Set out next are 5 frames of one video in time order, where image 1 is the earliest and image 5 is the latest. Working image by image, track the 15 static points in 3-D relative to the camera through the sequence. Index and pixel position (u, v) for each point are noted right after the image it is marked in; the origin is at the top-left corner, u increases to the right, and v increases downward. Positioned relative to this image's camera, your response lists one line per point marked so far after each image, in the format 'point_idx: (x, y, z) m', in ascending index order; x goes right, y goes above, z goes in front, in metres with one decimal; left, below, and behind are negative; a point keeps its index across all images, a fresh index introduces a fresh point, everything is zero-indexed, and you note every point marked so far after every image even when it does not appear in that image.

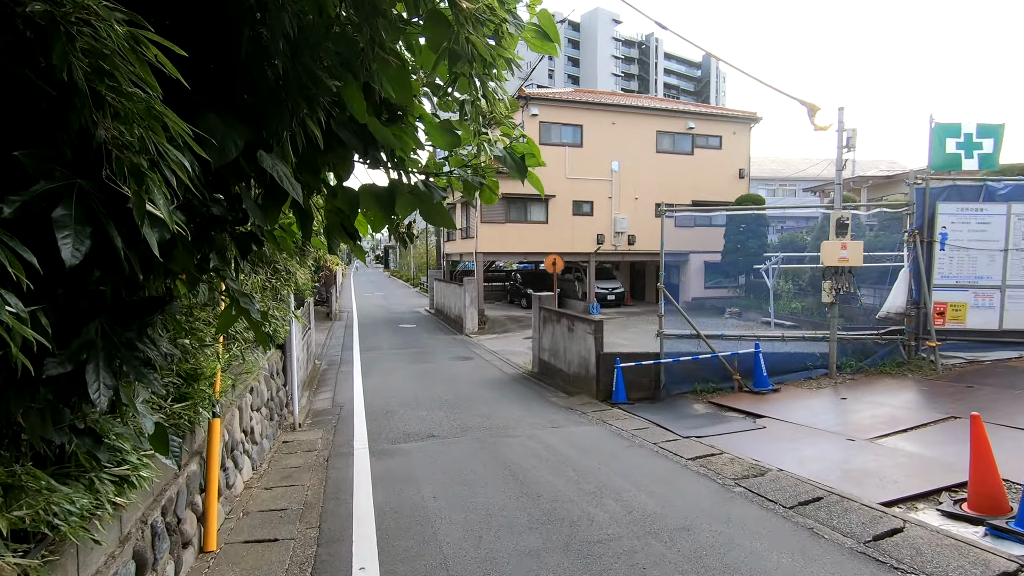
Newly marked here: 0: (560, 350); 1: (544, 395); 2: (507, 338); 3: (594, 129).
0: (+0.8, -1.0, +9.1) m
1: (+0.5, -1.7, +8.3) m
2: (-0.1, -1.4, +15.3) m
3: (+2.9, +5.6, +19.2) m
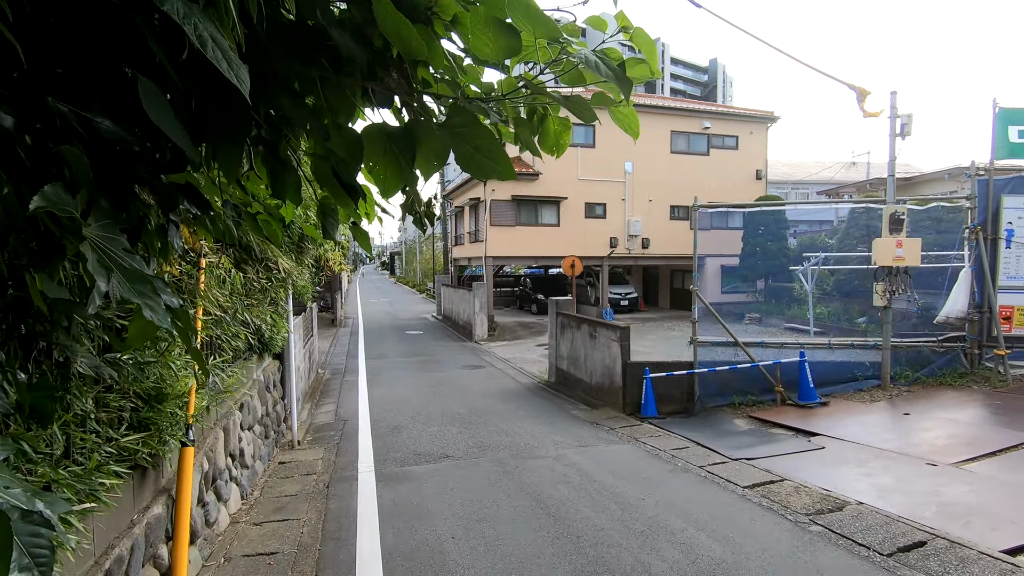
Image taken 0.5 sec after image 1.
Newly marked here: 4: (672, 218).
0: (+1.1, -1.1, +8.5) m
1: (+0.7, -1.7, +7.7) m
2: (+0.2, -1.6, +14.7) m
3: (+3.3, +5.5, +18.6) m
4: (+5.8, +2.5, +19.6) m
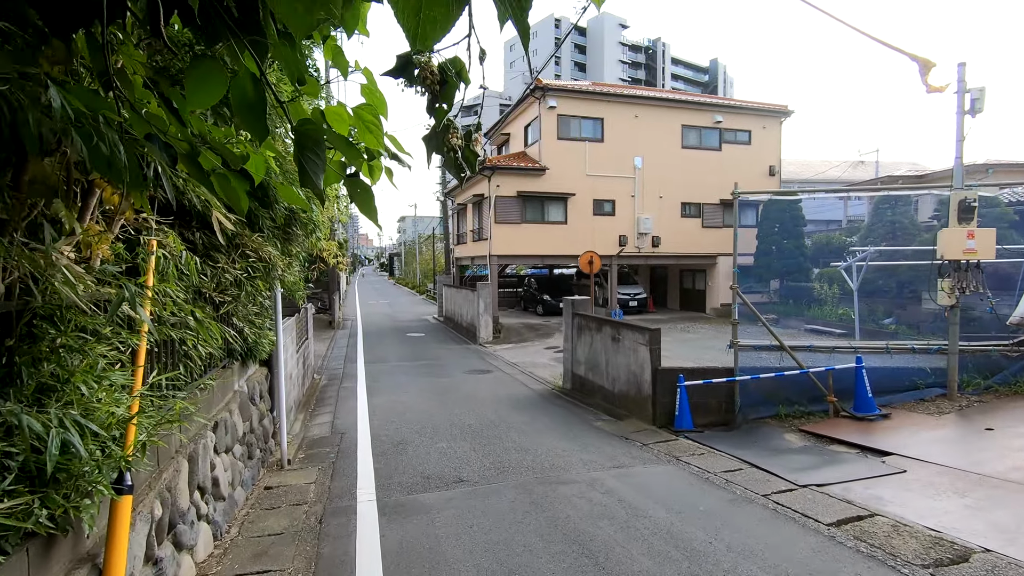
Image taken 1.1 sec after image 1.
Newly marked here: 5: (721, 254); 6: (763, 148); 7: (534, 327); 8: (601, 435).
0: (+1.3, -1.1, +7.7) m
1: (+0.9, -1.7, +6.9) m
2: (+0.4, -1.6, +13.9) m
3: (+3.4, +5.5, +17.8) m
4: (+6.0, +2.5, +18.9) m
5: (+7.4, +1.2, +19.3) m
6: (+9.1, +5.1, +19.6) m
7: (+0.7, -1.2, +17.1) m
8: (+1.0, -1.6, +6.0) m
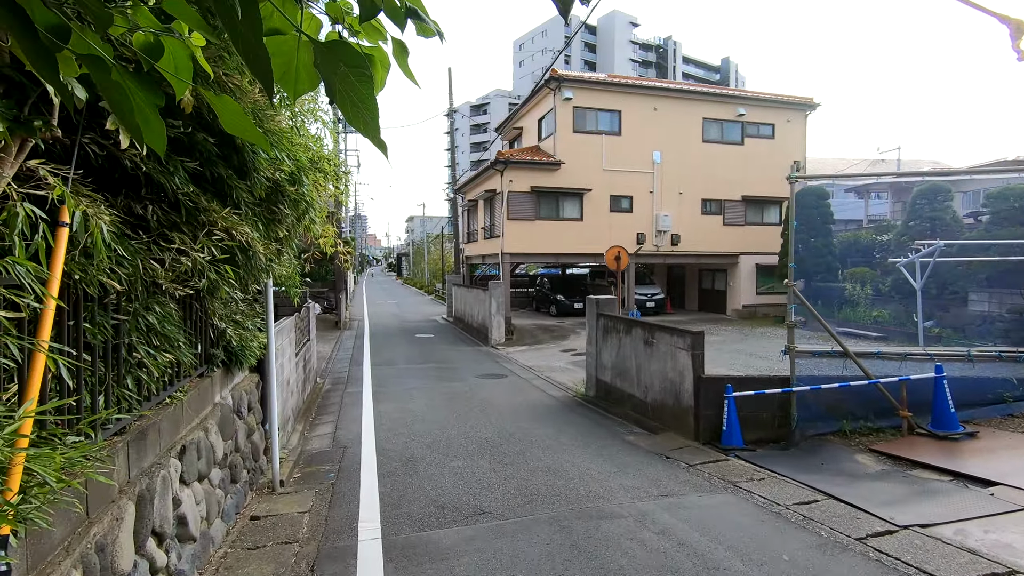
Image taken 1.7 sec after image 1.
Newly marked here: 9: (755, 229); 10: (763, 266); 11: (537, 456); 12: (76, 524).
0: (+1.5, -1.1, +7.0) m
1: (+1.2, -1.6, +6.2) m
2: (+0.7, -1.5, +13.2) m
3: (+3.9, +5.5, +17.1) m
4: (+6.4, +2.5, +18.1) m
5: (+7.9, +1.2, +18.5) m
6: (+9.6, +5.0, +18.8) m
7: (+1.1, -1.2, +16.4) m
8: (+1.2, -1.6, +5.3) m
9: (+8.4, +2.0, +18.6) m
10: (+8.6, +0.8, +18.7) m
11: (+0.2, -1.6, +5.1) m
12: (-1.5, -0.8, +1.9) m
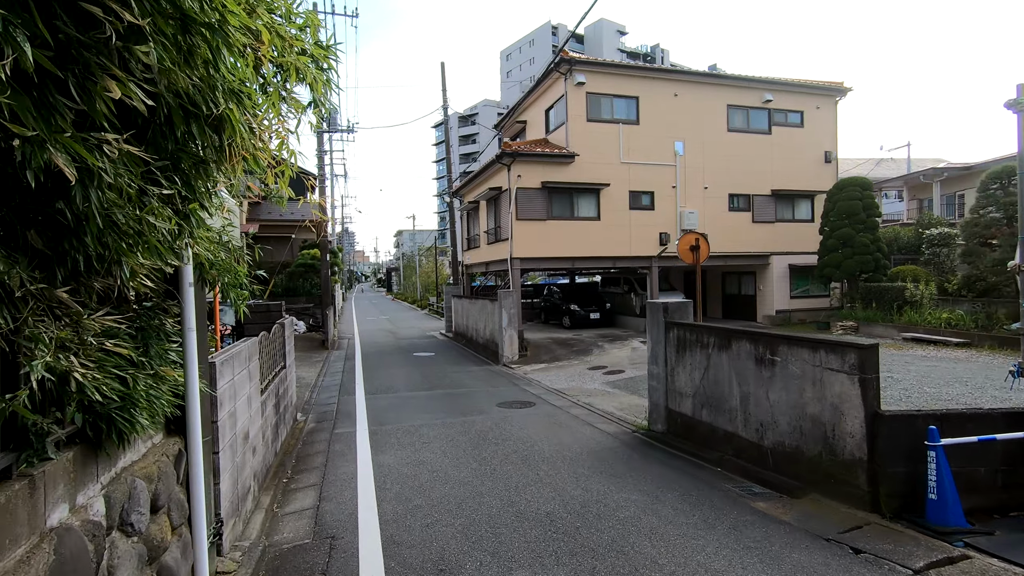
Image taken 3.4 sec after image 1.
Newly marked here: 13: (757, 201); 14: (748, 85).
0: (+2.0, -1.0, +5.0) m
1: (+1.7, -1.6, +4.2) m
2: (+1.1, -1.7, +11.2) m
3: (+4.0, +5.3, +15.3) m
4: (+6.6, +2.4, +16.3) m
5: (+8.1, +1.1, +16.7) m
6: (+9.7, +5.0, +17.1) m
7: (+1.4, -1.4, +14.4) m
8: (+1.8, -1.6, +3.3) m
9: (+8.6, +1.9, +16.9) m
10: (+8.9, +0.7, +16.9) m
11: (+0.8, -1.5, +3.1) m
12: (-0.9, -0.7, -0.1) m
13: (+7.5, +2.7, +16.6) m
14: (+7.0, +6.1, +16.3) m
